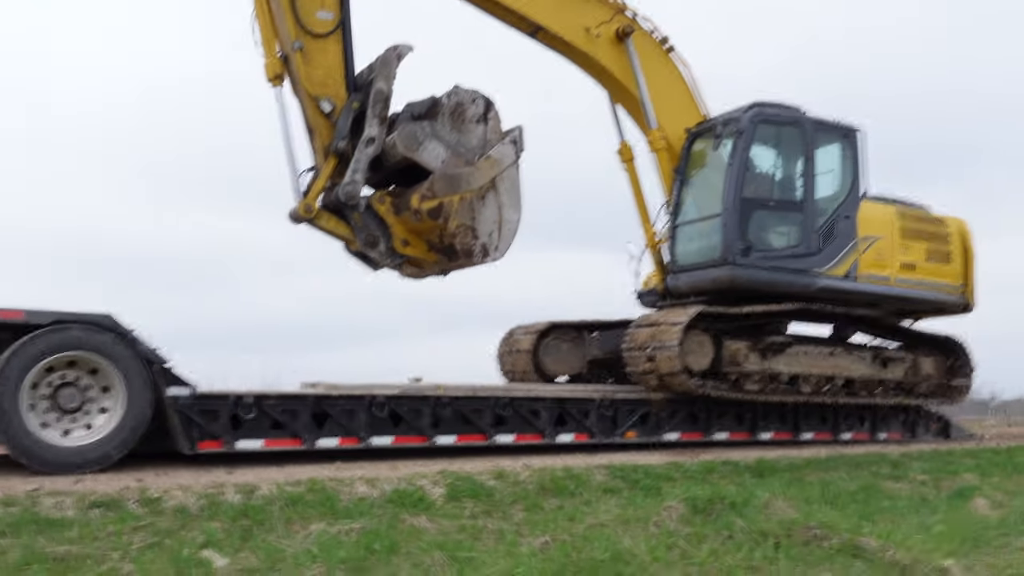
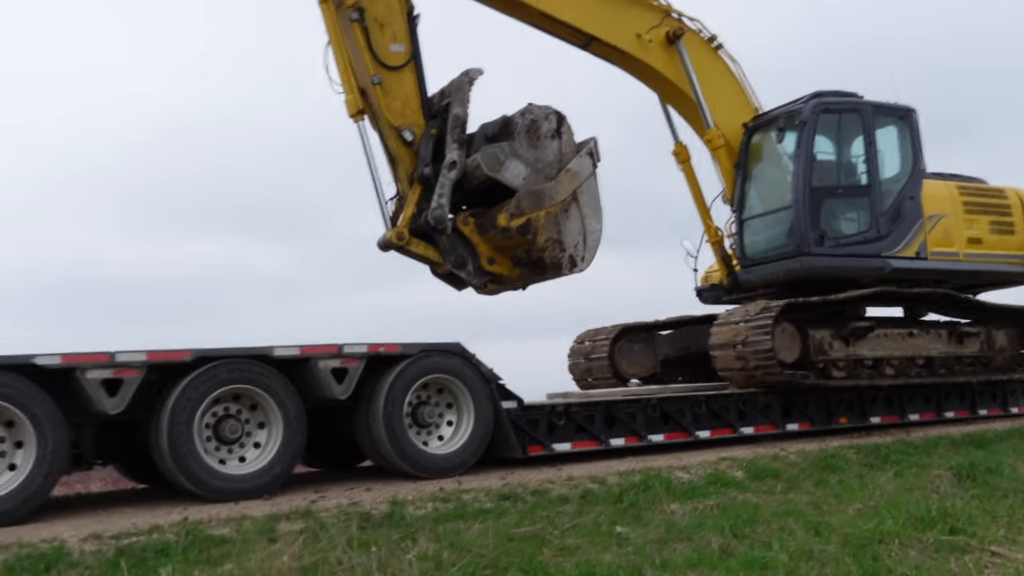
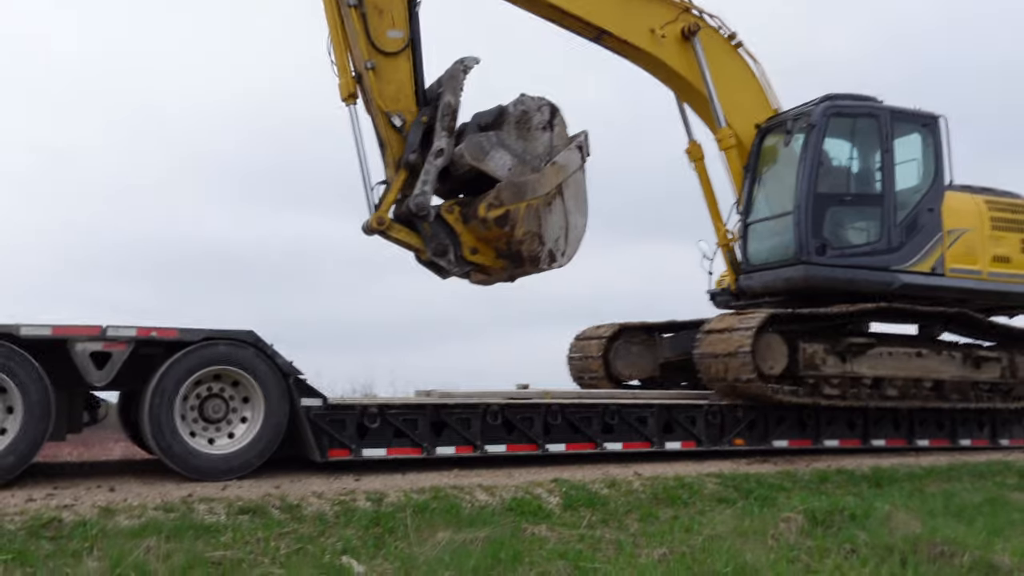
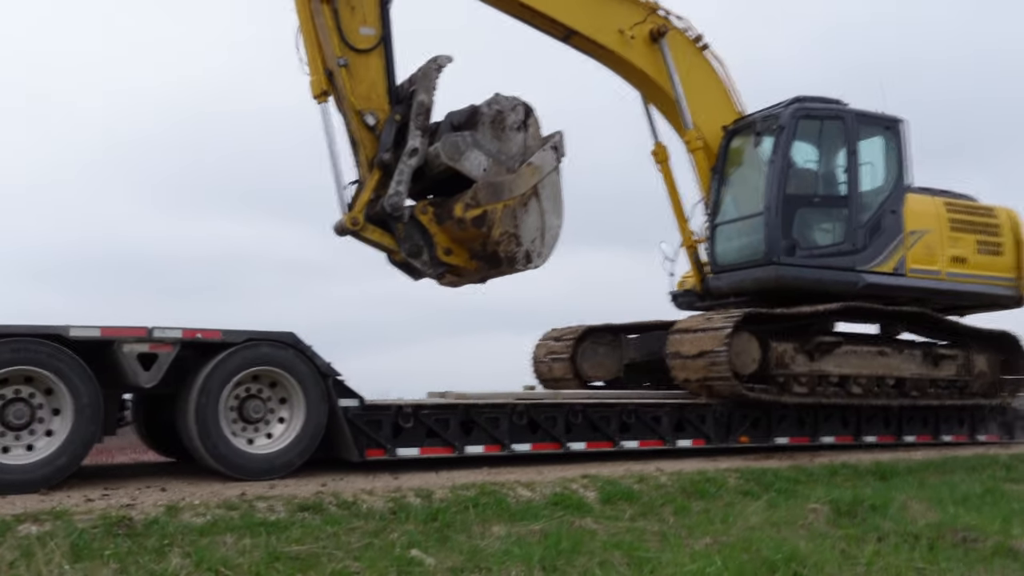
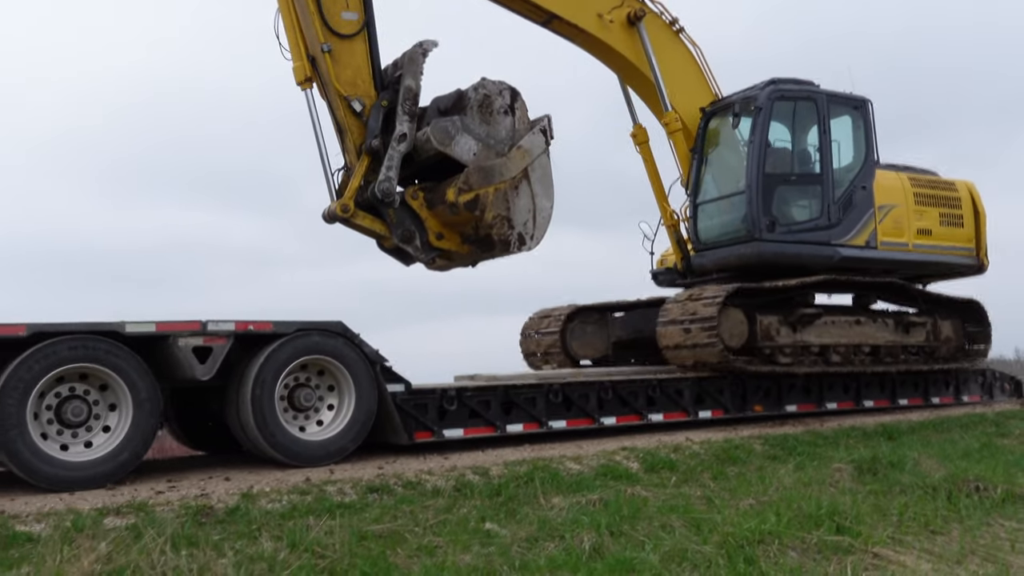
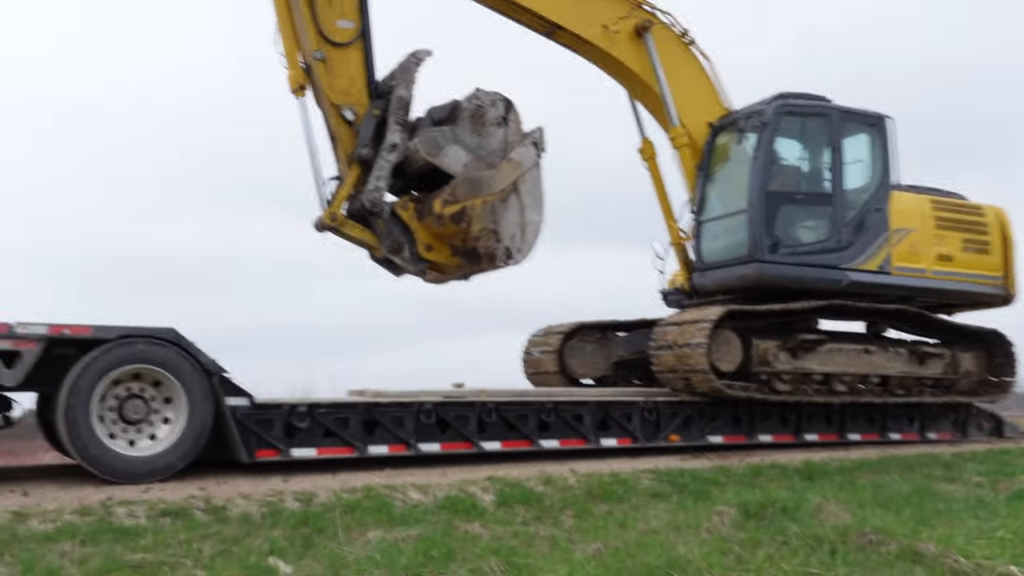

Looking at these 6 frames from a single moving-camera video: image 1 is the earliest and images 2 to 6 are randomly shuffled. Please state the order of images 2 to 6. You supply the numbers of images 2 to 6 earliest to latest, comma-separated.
6, 3, 4, 5, 2
